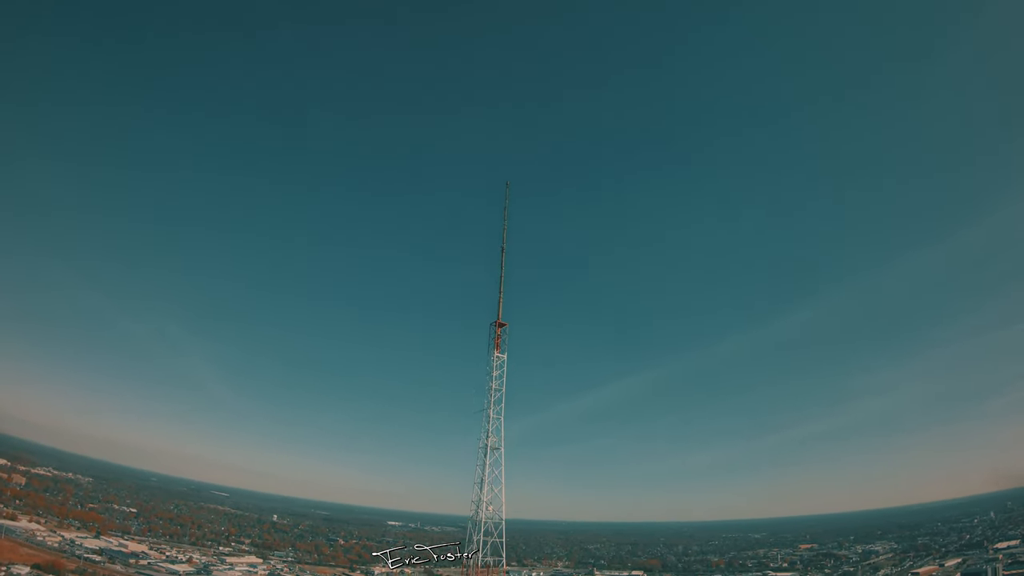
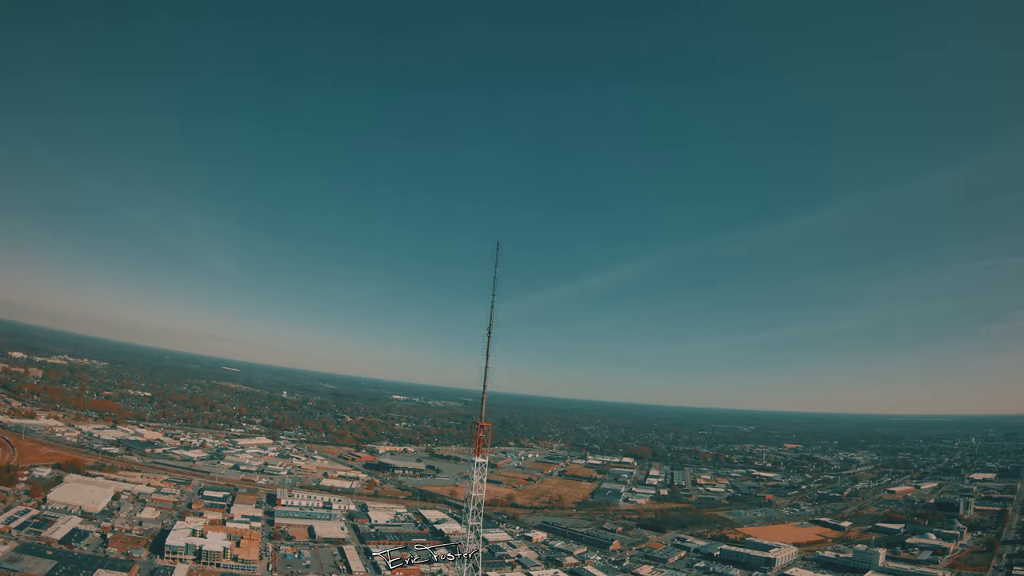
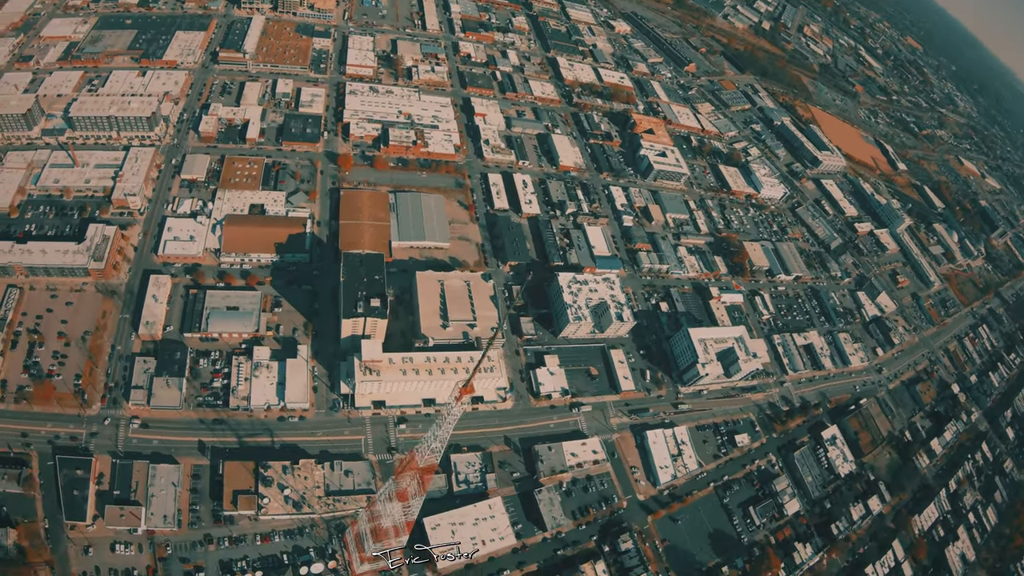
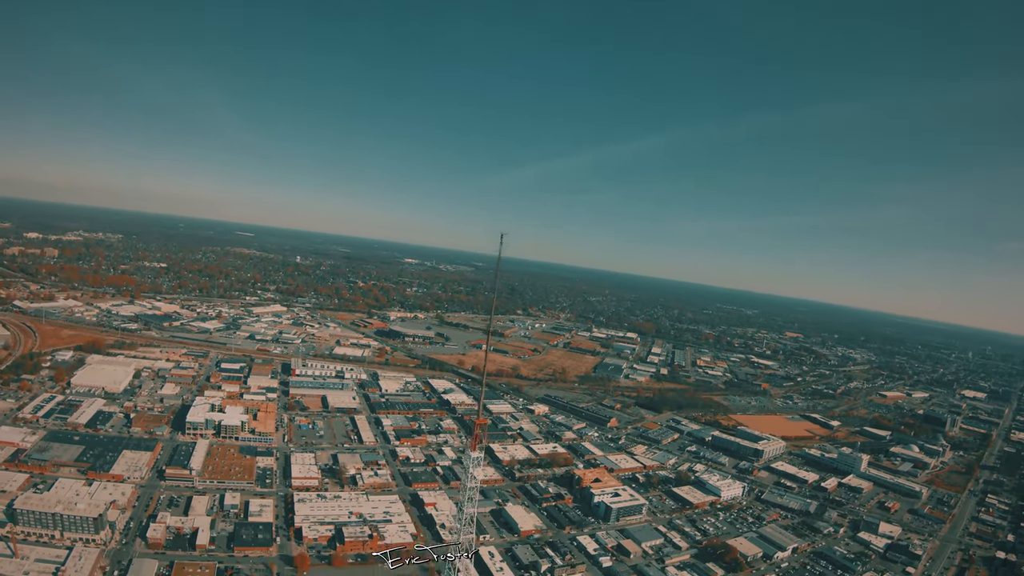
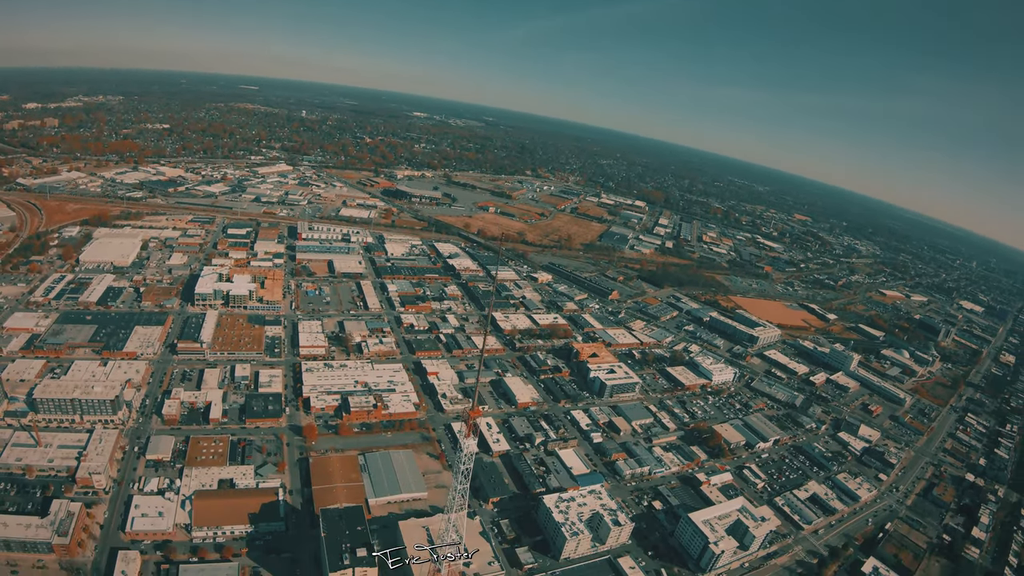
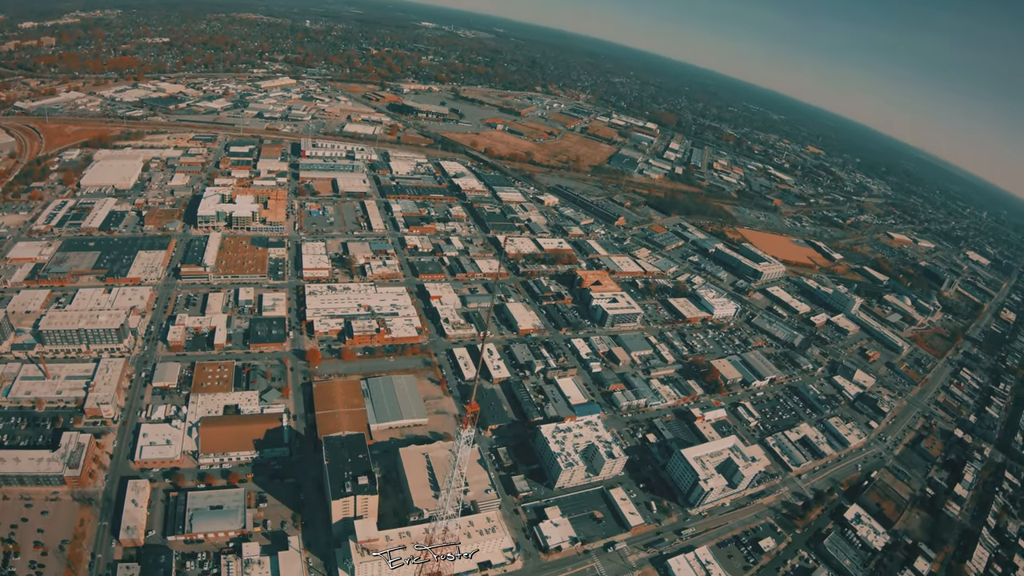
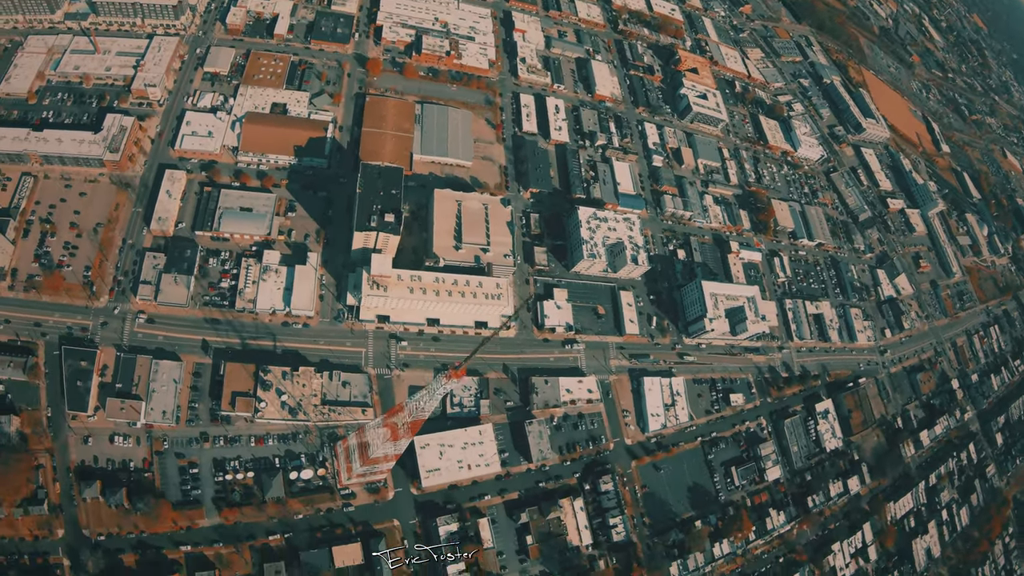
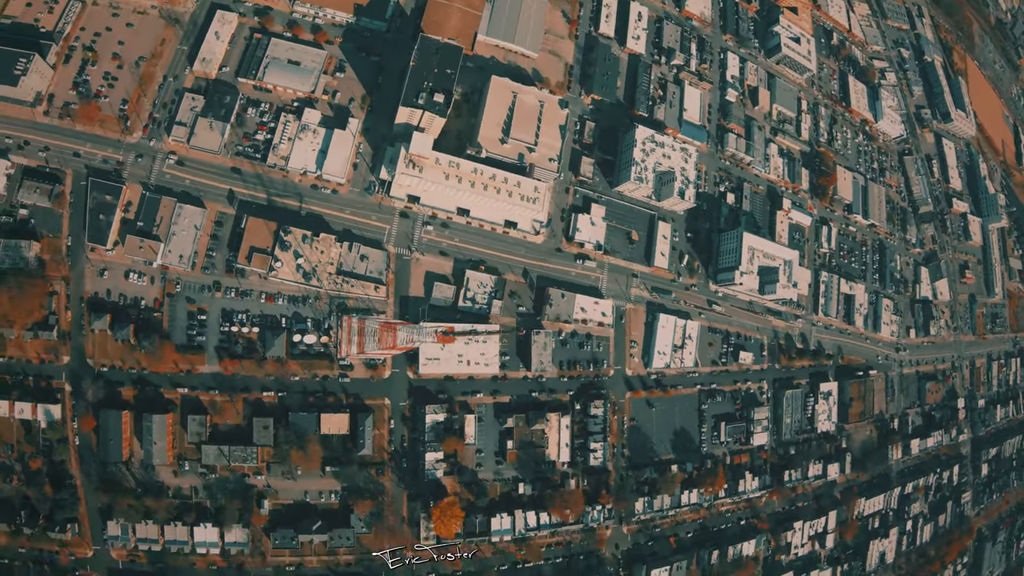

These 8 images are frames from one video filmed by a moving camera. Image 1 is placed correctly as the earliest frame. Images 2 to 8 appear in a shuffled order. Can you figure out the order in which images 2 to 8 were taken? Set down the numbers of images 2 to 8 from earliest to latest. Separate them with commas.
2, 4, 5, 6, 3, 7, 8
